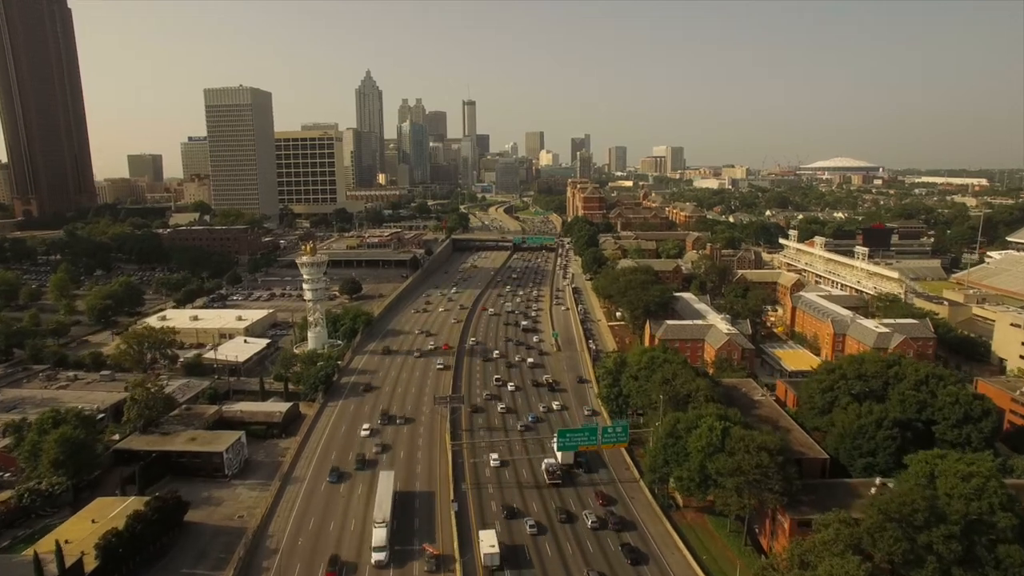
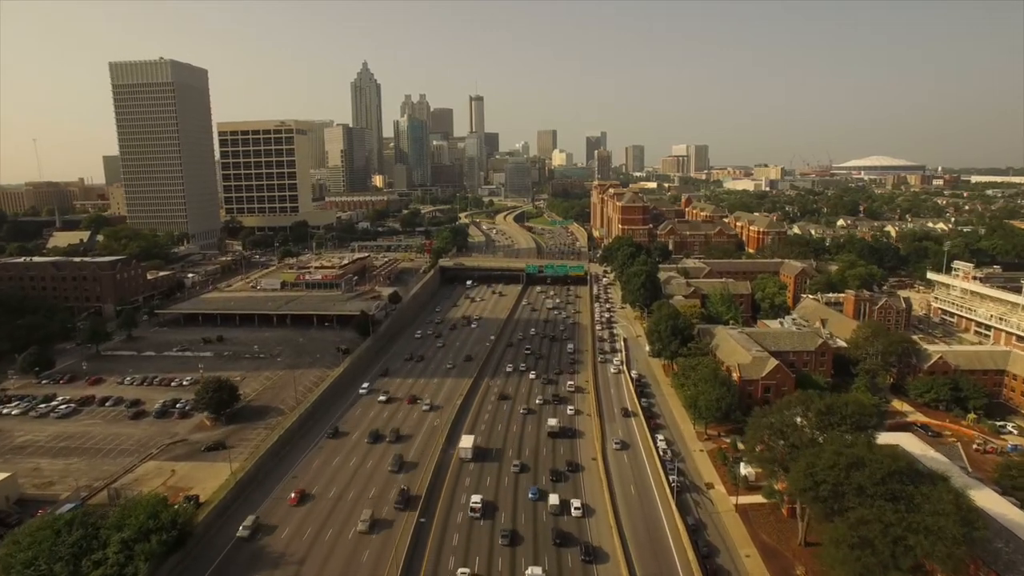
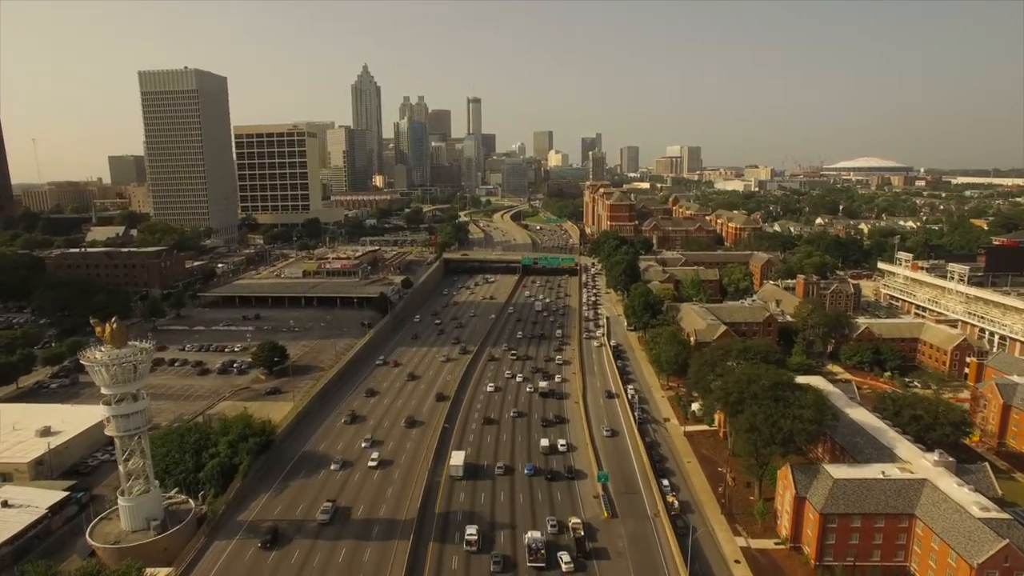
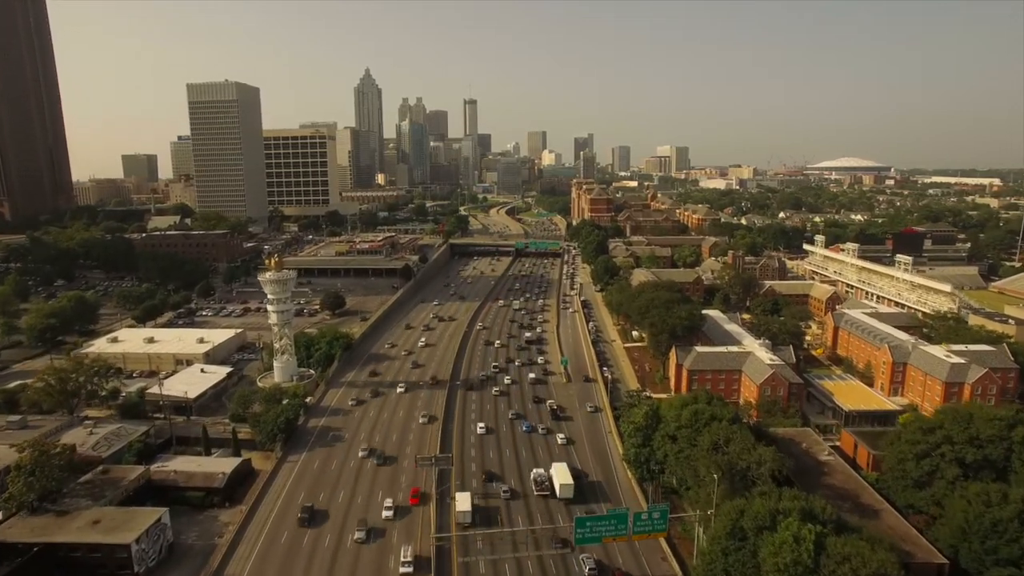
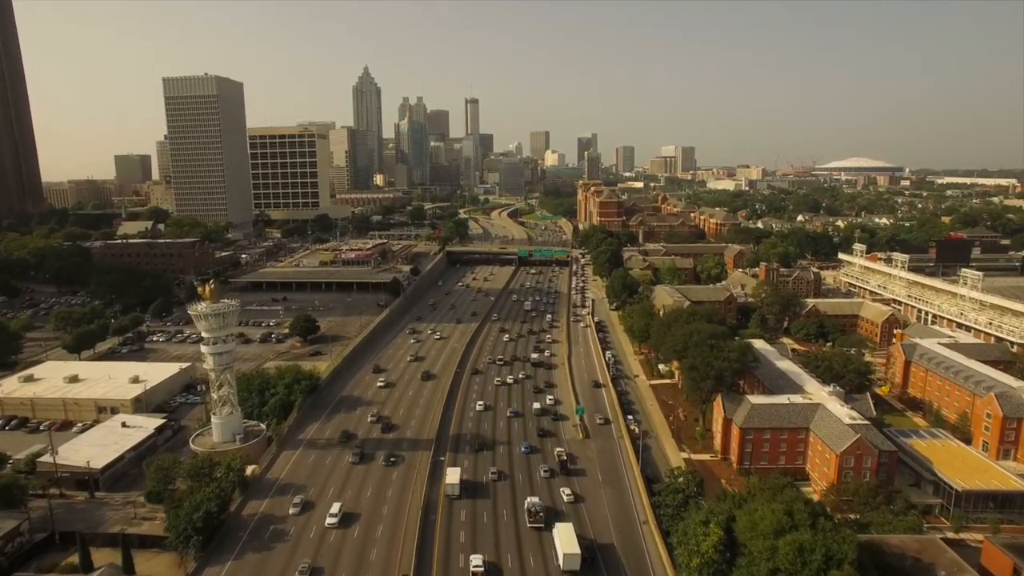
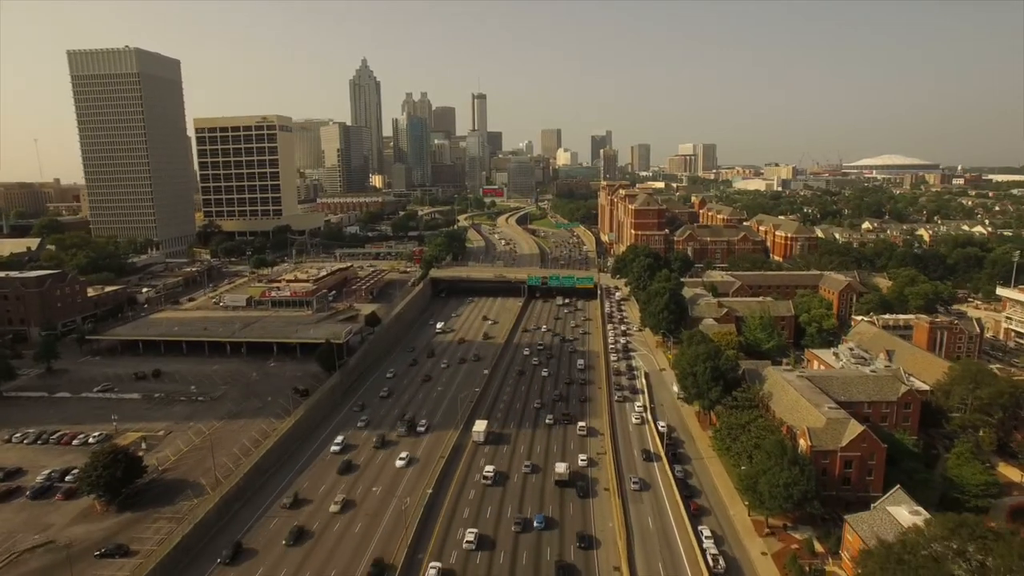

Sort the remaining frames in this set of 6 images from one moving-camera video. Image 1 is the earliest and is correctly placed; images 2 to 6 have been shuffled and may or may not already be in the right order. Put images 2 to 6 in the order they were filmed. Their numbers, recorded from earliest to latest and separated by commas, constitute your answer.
4, 5, 3, 2, 6
